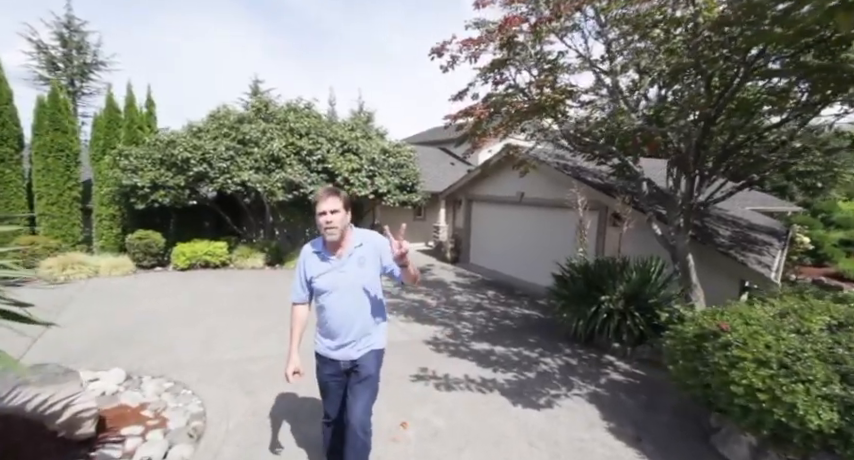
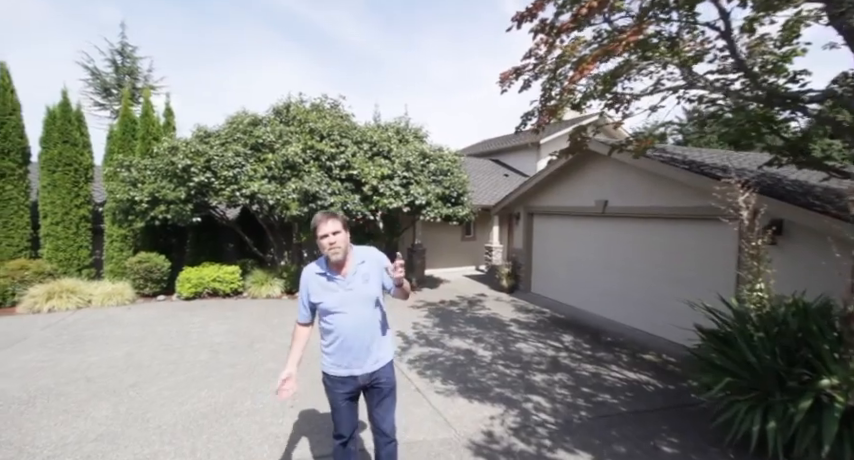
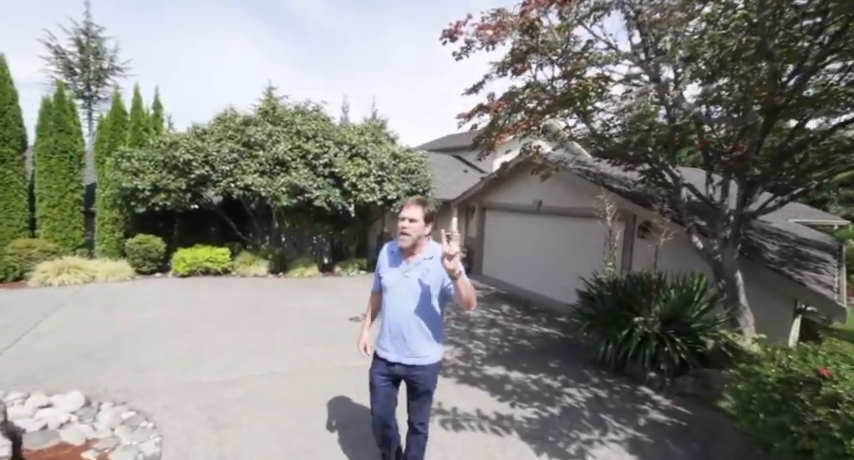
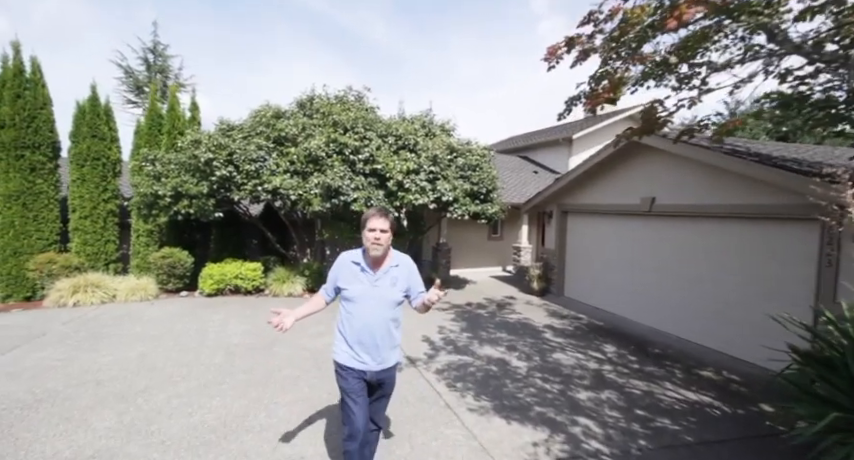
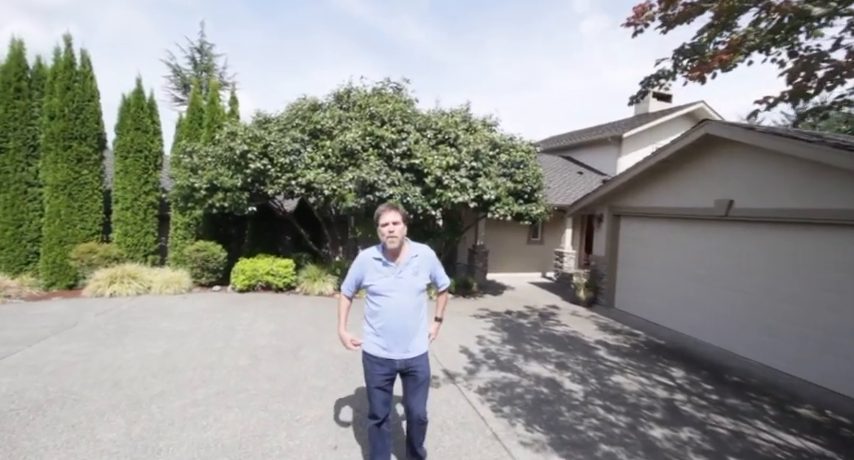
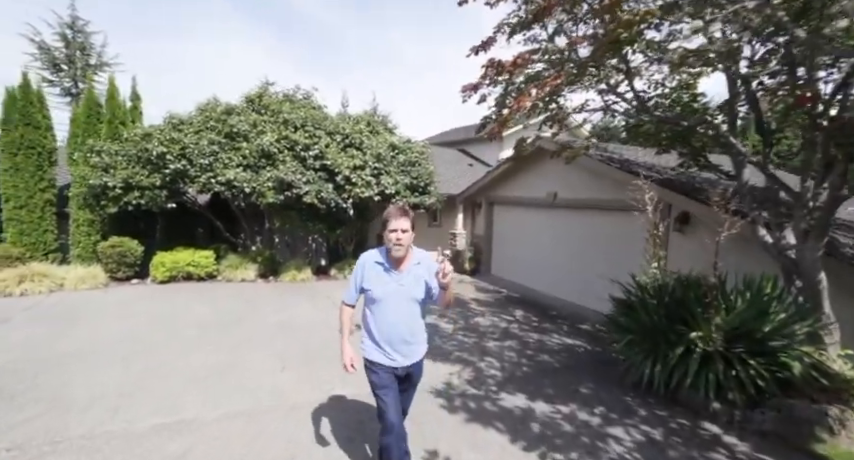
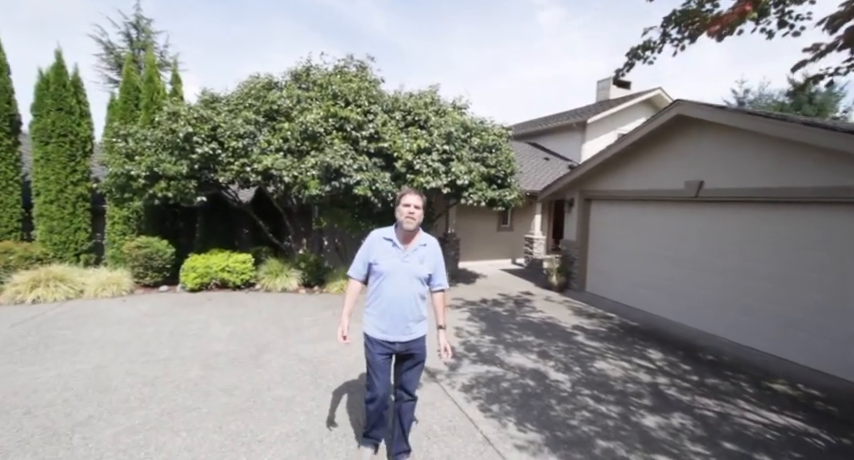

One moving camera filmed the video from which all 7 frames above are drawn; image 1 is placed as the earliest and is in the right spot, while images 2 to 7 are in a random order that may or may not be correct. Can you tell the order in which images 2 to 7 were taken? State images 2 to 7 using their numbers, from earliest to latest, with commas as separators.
3, 6, 2, 4, 5, 7
